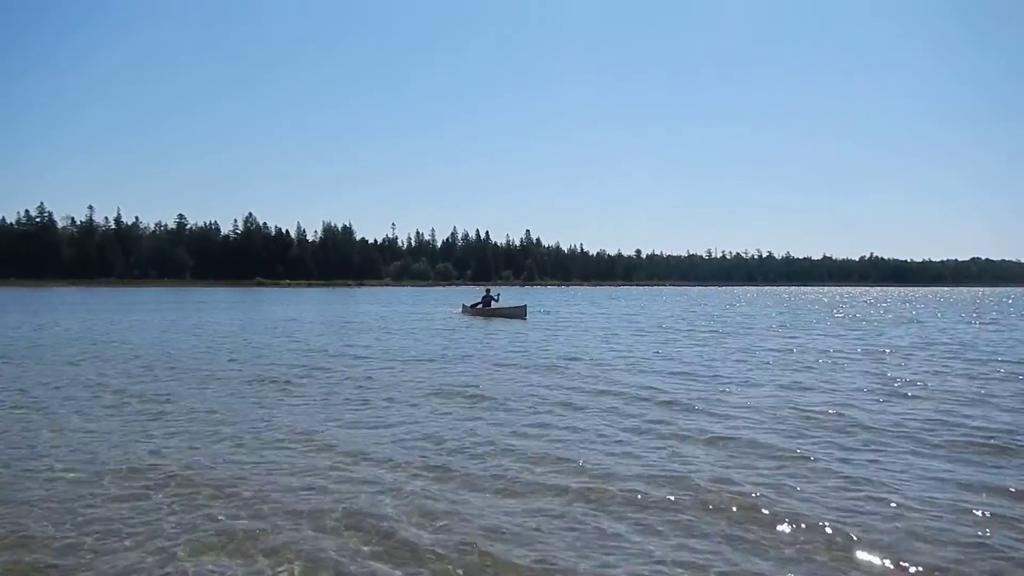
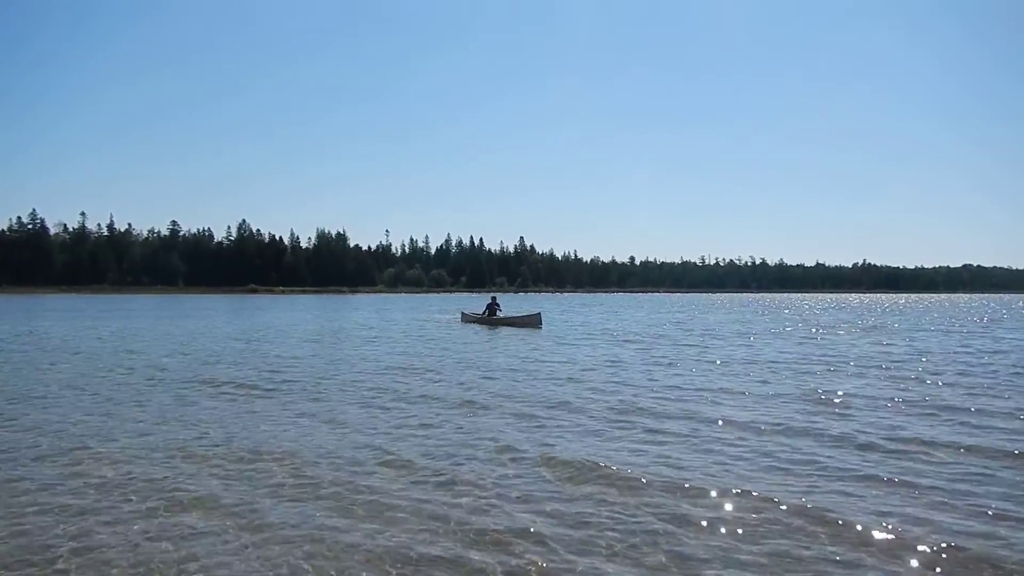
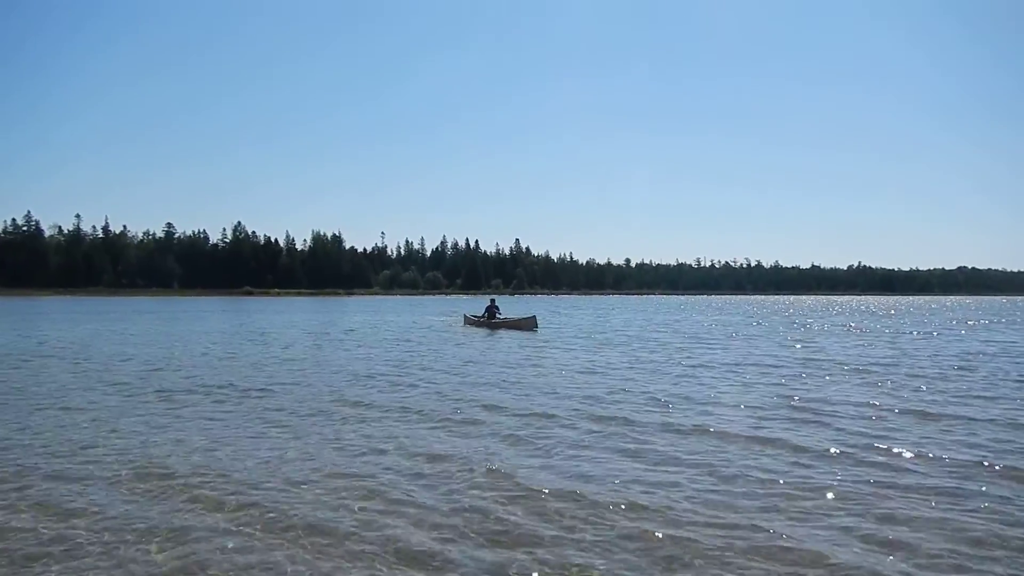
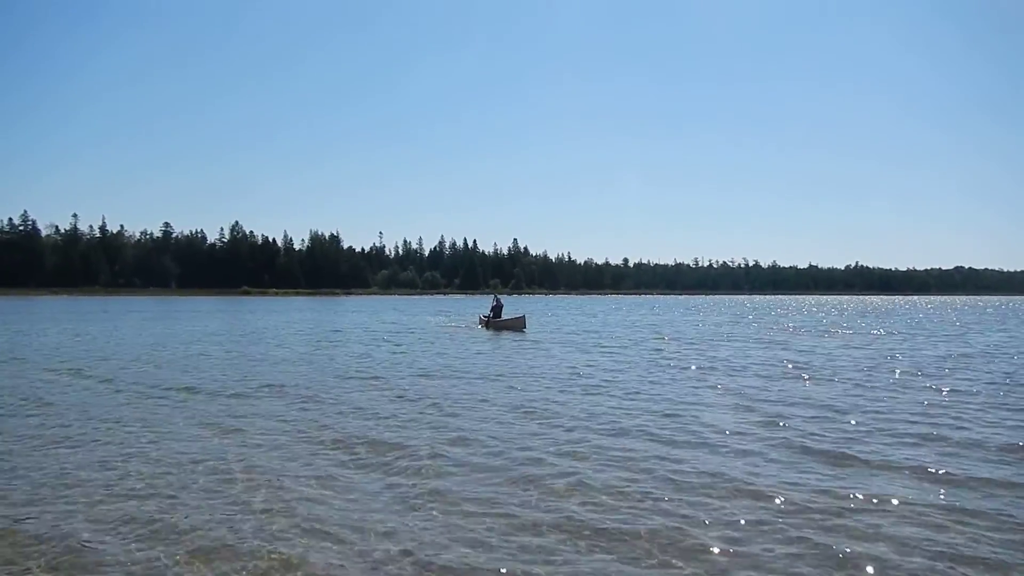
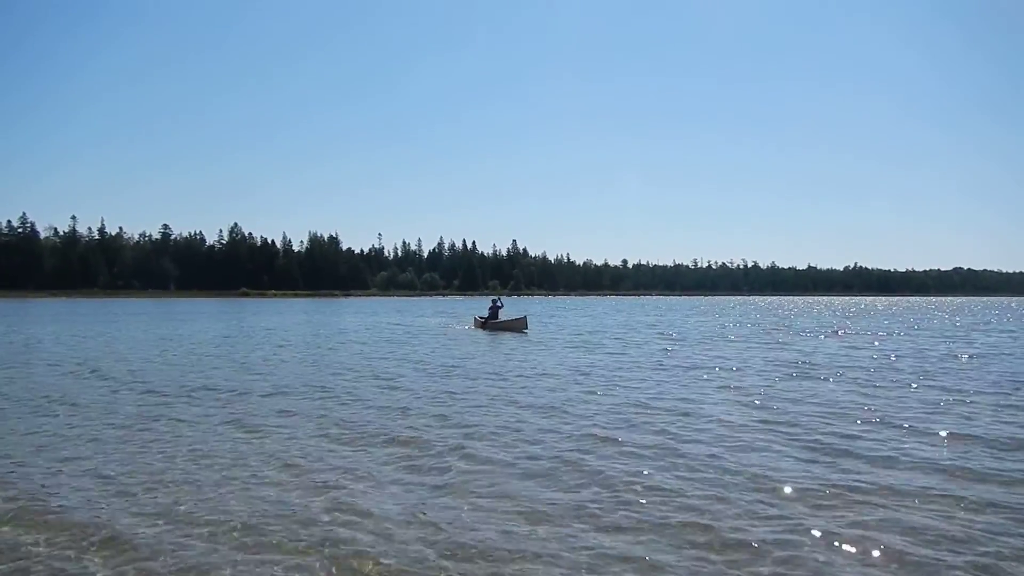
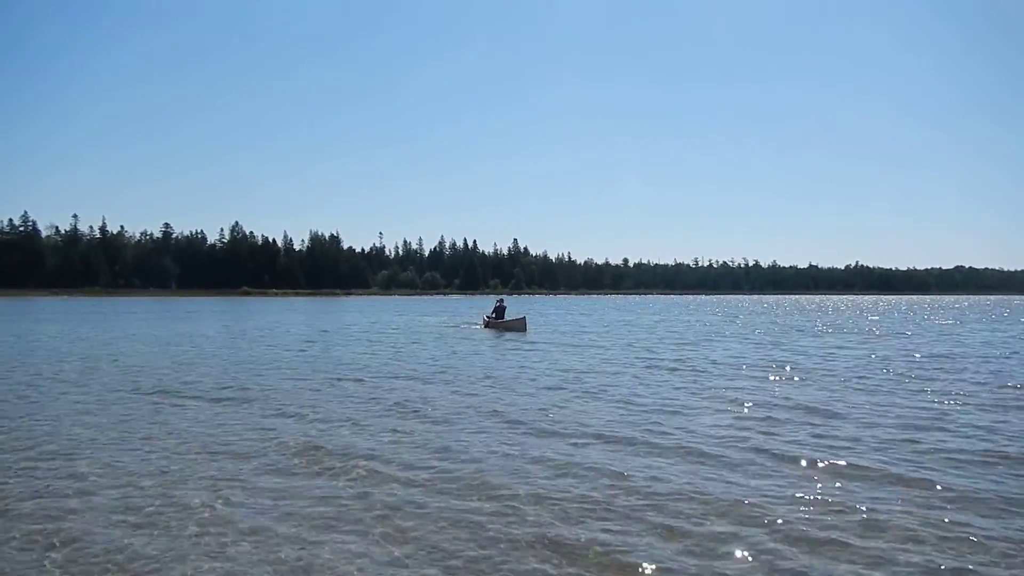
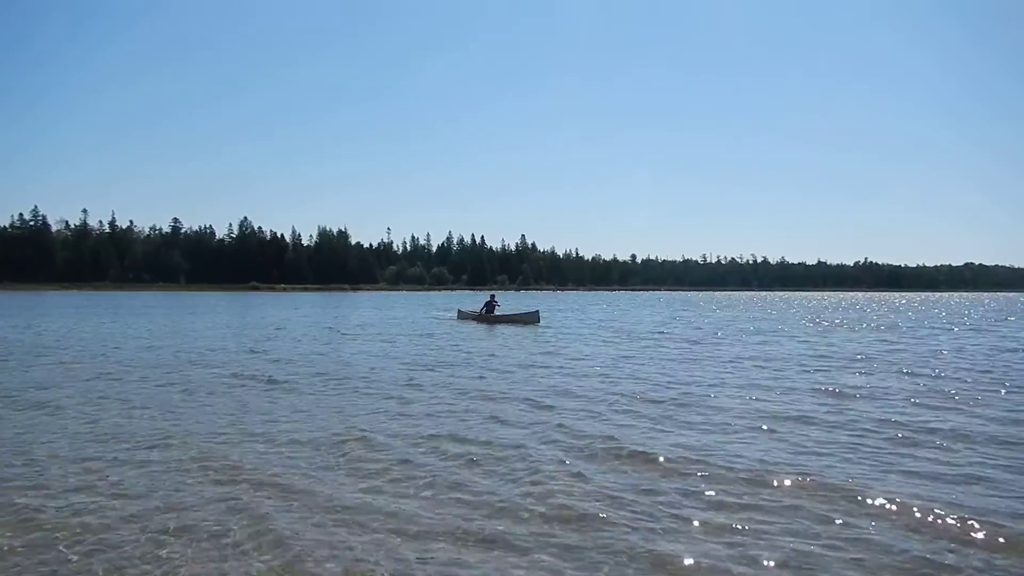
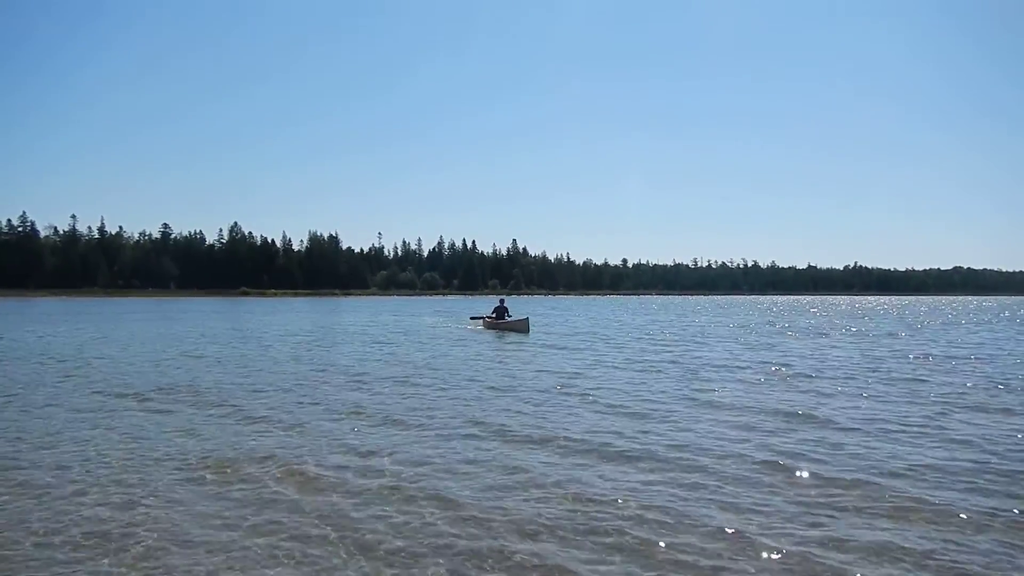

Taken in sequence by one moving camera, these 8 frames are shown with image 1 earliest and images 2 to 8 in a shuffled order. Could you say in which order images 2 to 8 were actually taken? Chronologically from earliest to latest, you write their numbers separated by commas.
7, 2, 3, 5, 4, 6, 8
